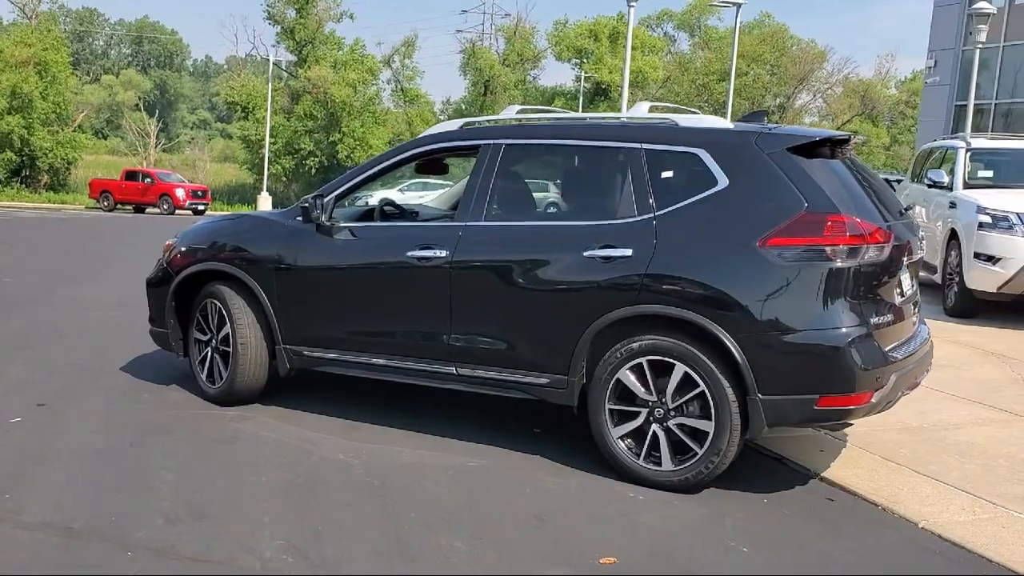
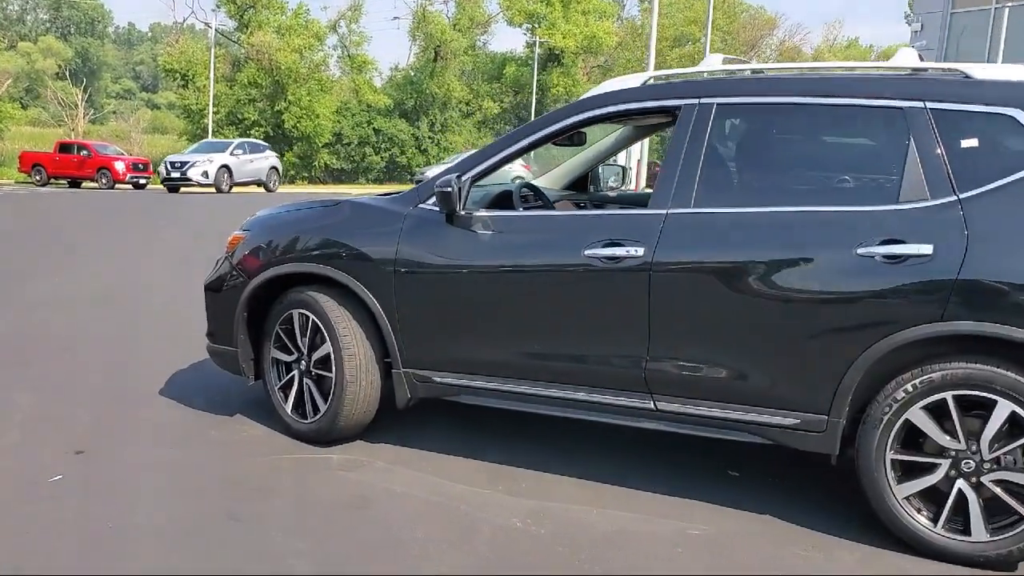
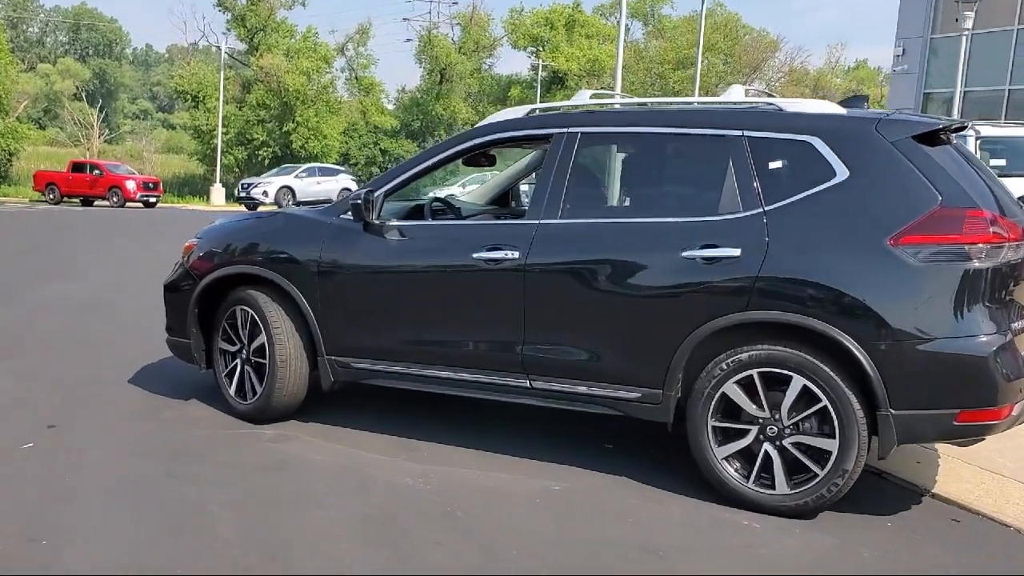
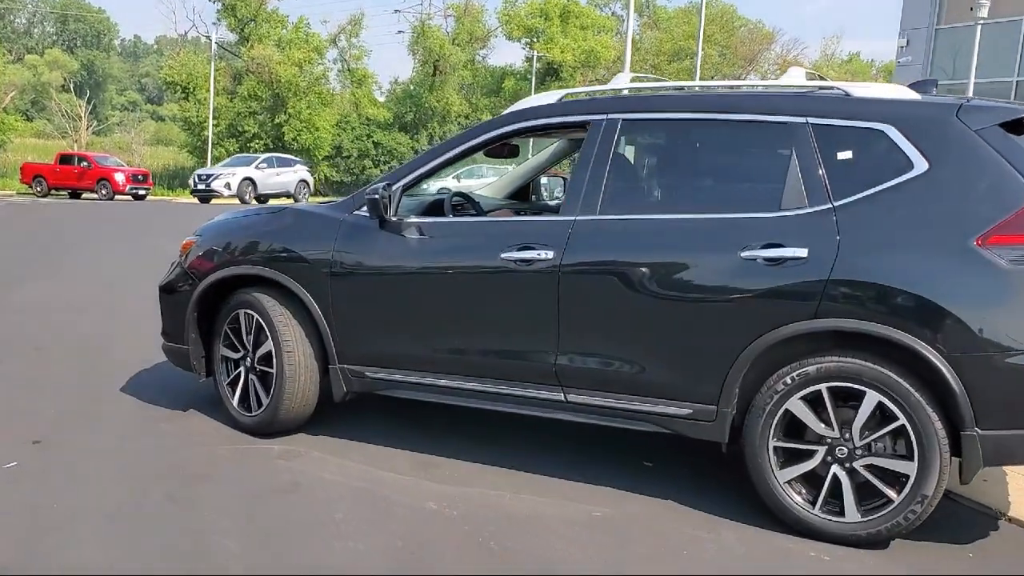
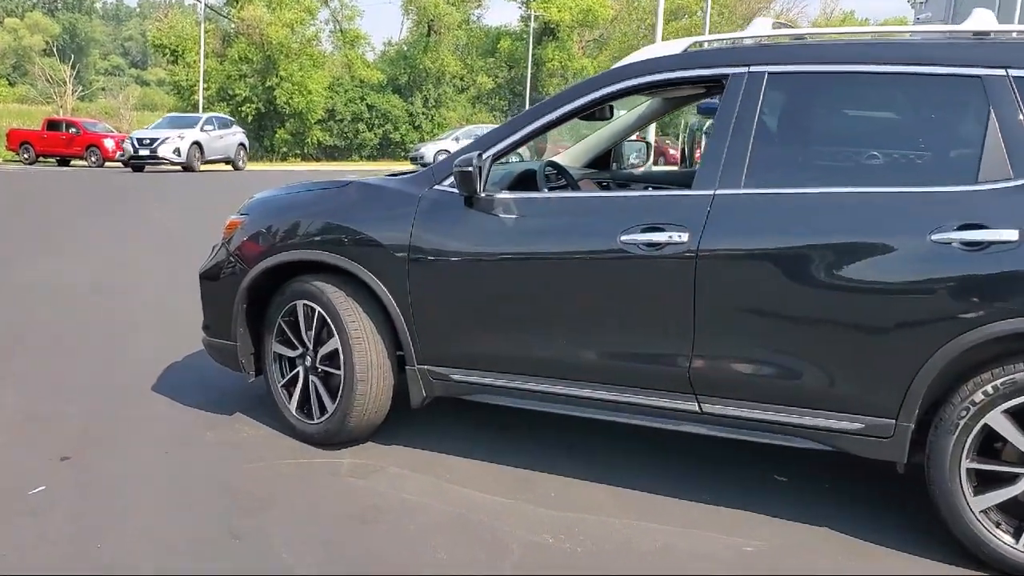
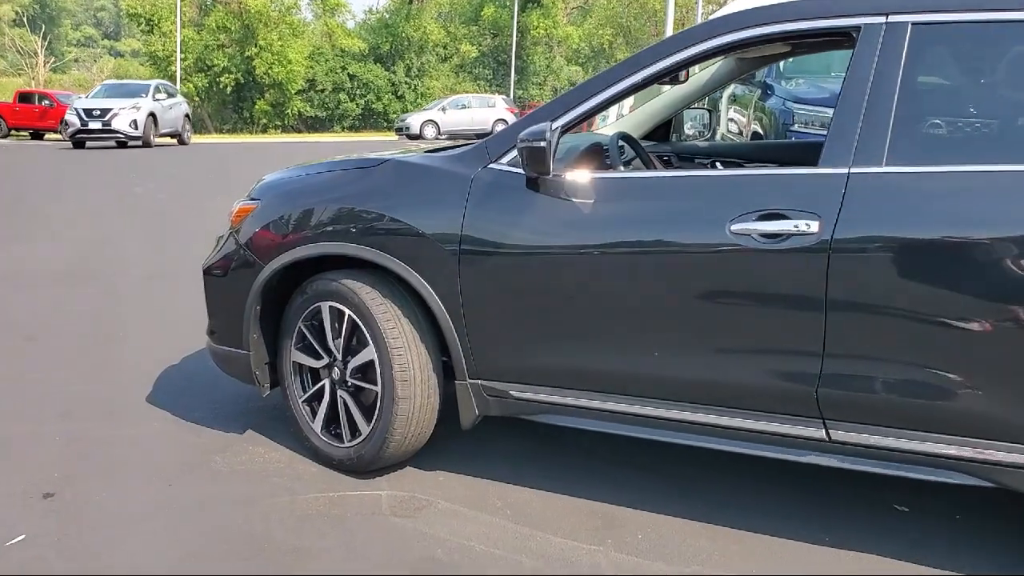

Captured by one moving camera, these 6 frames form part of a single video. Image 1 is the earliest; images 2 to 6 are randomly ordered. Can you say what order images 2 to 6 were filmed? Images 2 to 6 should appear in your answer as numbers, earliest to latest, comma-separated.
3, 4, 2, 5, 6
